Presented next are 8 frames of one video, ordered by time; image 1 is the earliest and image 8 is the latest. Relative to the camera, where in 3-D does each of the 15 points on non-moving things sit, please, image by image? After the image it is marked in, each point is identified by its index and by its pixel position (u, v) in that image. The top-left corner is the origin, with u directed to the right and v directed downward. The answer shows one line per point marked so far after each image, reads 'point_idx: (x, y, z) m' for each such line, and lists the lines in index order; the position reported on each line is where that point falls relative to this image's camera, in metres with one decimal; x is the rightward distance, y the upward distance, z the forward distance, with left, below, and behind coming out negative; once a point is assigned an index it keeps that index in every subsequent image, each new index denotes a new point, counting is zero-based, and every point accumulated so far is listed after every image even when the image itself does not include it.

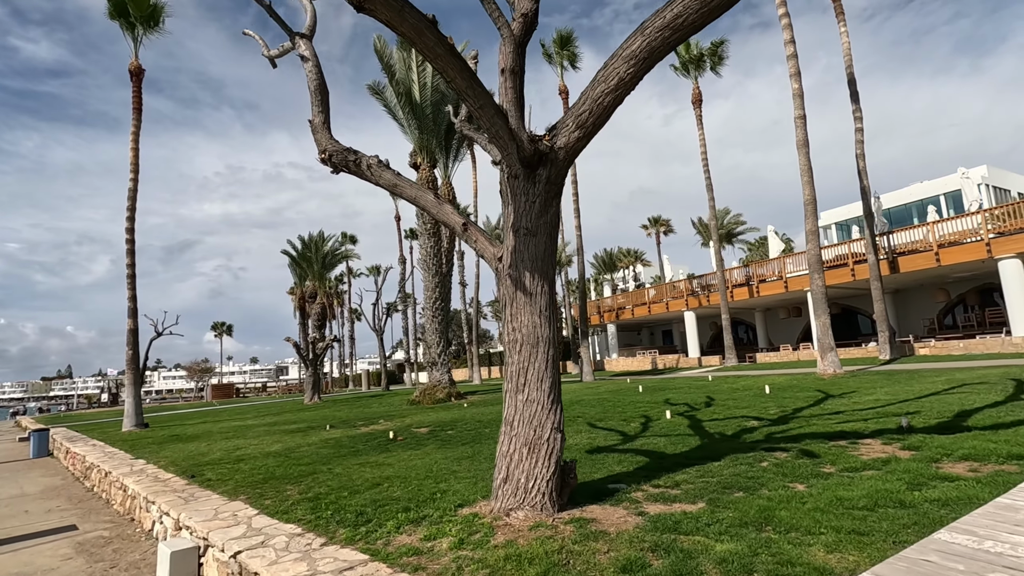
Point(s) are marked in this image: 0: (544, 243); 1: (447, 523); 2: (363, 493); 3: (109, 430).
0: (+0.3, +0.4, +4.8) m
1: (-0.6, -2.0, +4.6) m
2: (-1.7, -2.4, +6.1) m
3: (-14.1, -5.0, +18.8) m
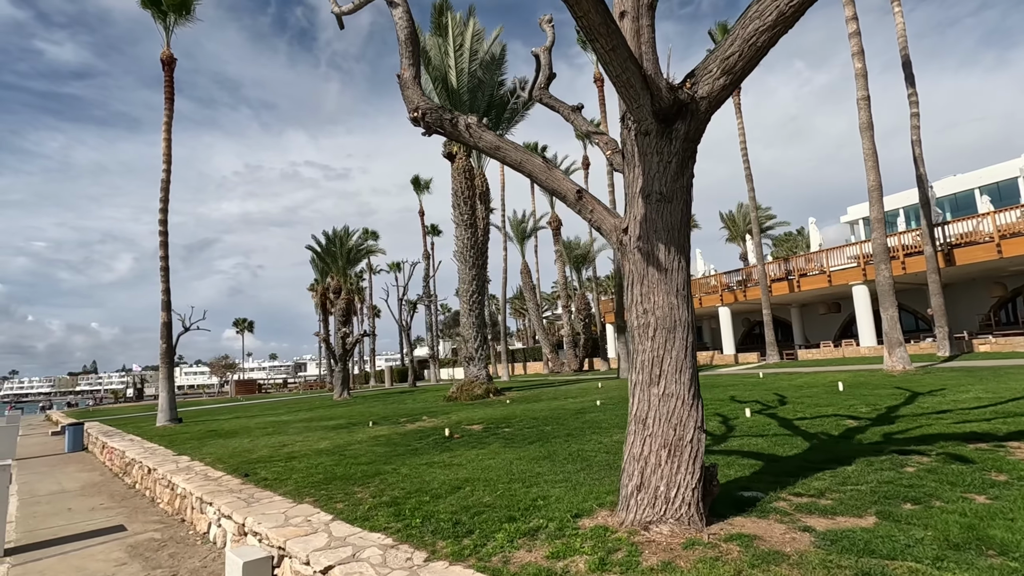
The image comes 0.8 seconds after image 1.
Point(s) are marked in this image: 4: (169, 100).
0: (+1.3, +0.6, +4.1) m
1: (+0.4, -1.8, +3.9) m
2: (-0.6, -2.2, +5.5) m
3: (-12.7, -4.7, +18.5) m
4: (-12.7, +6.9, +19.7) m
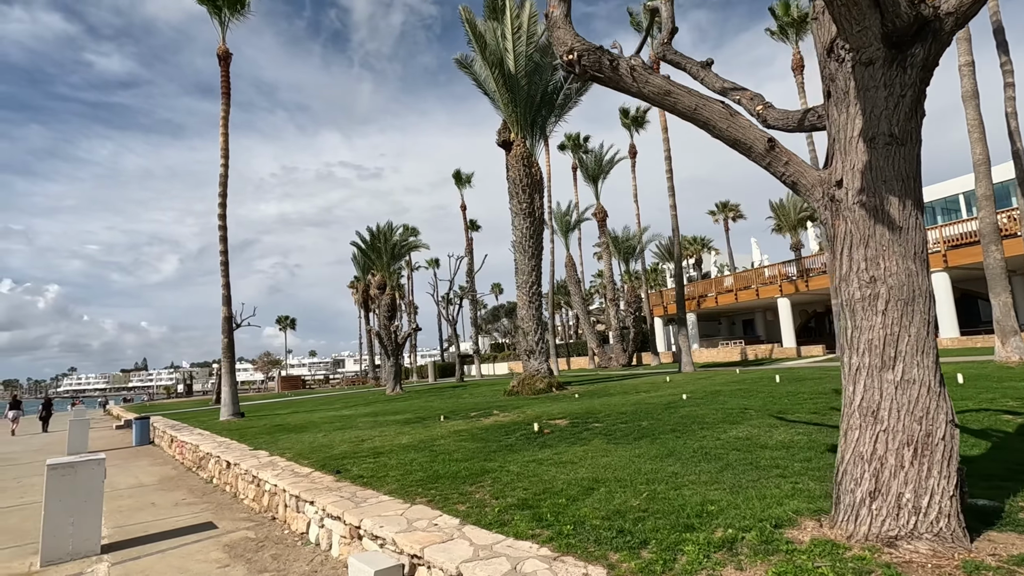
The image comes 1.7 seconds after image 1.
0: (+2.5, +0.8, +3.3) m
1: (+1.7, -1.6, +3.2) m
2: (+0.7, -1.9, +4.9) m
3: (-10.5, -4.5, +18.6) m
4: (-10.6, +7.1, +19.7) m
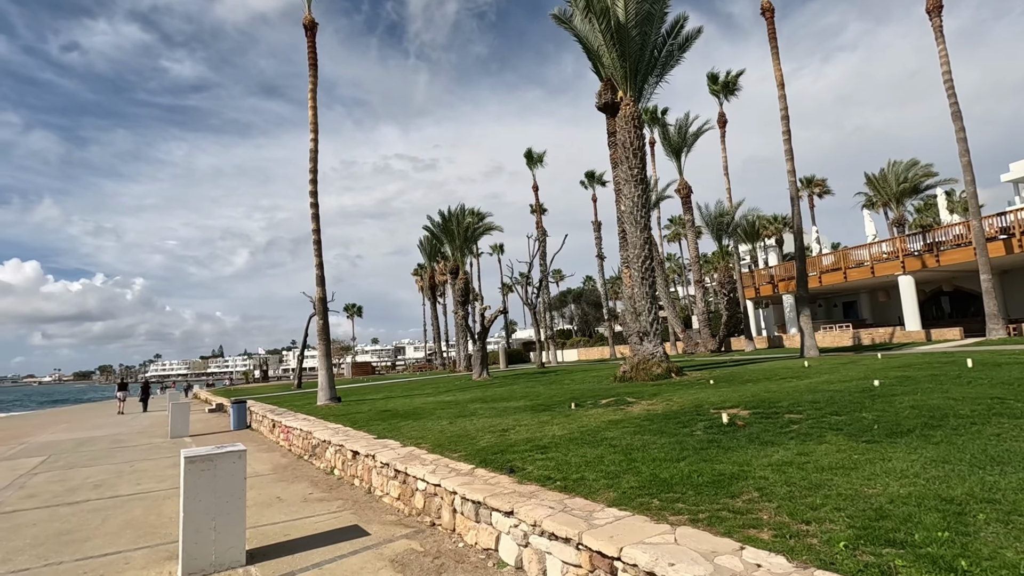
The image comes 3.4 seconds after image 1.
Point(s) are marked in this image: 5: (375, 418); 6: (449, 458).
0: (+4.4, +1.3, +1.4) m
1: (+3.6, -1.2, +1.4) m
2: (+2.8, -1.5, +3.1) m
3: (-6.9, -3.8, +18.0) m
4: (-7.0, +7.8, +18.8) m
5: (-3.1, -3.0, +12.2) m
6: (-0.8, -2.2, +7.0) m
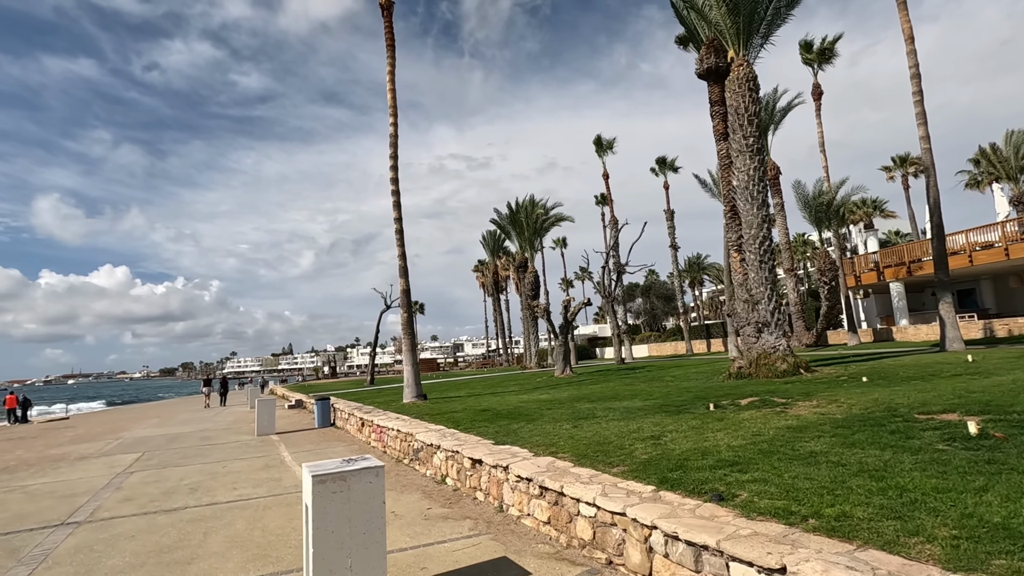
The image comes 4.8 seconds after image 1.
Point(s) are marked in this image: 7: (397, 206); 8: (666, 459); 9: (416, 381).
0: (+5.7, +1.6, -0.6) m
1: (+4.9, -0.8, -0.4) m
2: (+4.3, -1.2, +1.4) m
3: (-3.9, -3.6, +17.1) m
4: (-4.1, +8.1, +17.9) m
5: (-0.7, -2.7, +11.0) m
6: (+1.0, -2.0, +5.6) m
7: (-3.7, +2.6, +17.1) m
8: (+1.7, -1.9, +6.0) m
9: (-3.0, -2.9, +16.6) m
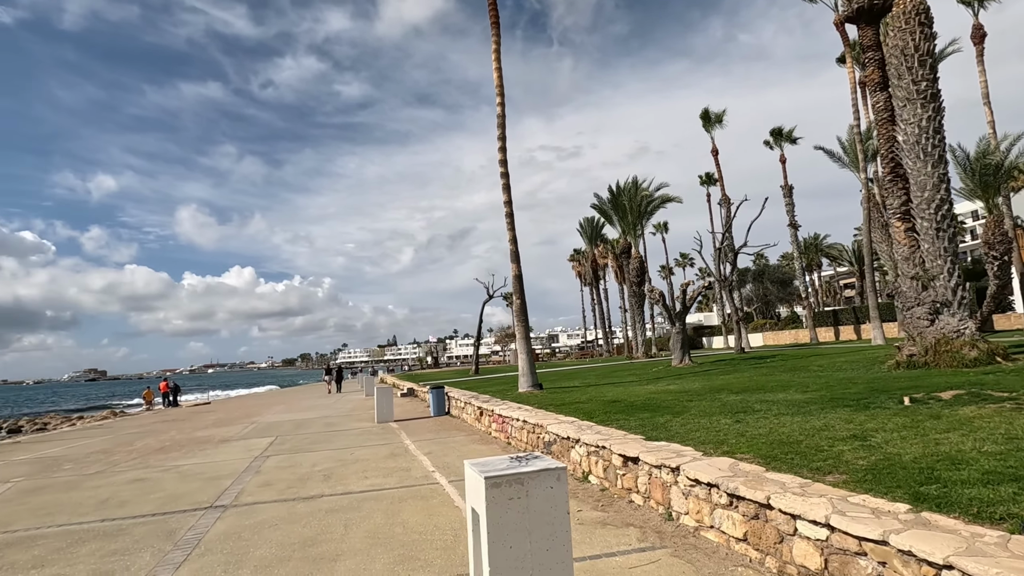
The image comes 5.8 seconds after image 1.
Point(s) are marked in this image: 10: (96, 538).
0: (+6.0, +1.9, -2.5) m
1: (+5.4, -0.5, -2.2) m
2: (+5.1, -0.8, -0.3) m
3: (-0.2, -3.1, +16.6) m
4: (-0.5, +8.5, +17.2) m
5: (+1.9, -2.3, +10.0) m
6: (+2.6, -1.6, +4.4) m
7: (-0.2, +3.0, +16.5) m
8: (+3.3, -1.6, +4.7) m
9: (+0.6, -2.4, +15.9) m
10: (-5.3, -3.2, +6.8) m
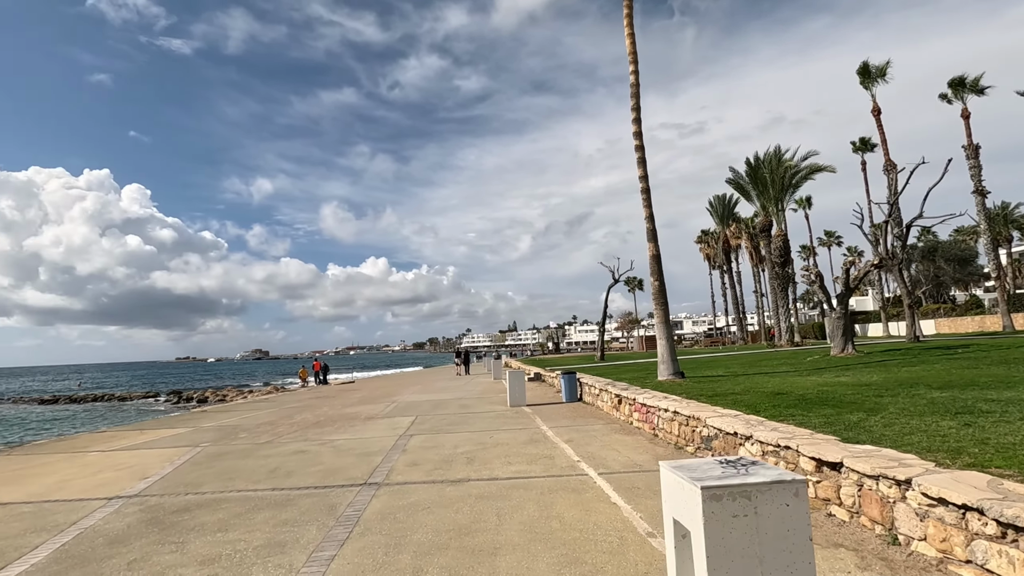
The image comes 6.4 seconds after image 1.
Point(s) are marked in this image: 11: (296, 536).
0: (+5.7, +2.0, -4.5) m
1: (+5.1, -0.4, -4.0) m
2: (+5.2, -0.7, -2.1) m
3: (+3.8, -2.6, +15.6) m
4: (+3.4, +9.1, +16.1) m
5: (+4.4, -1.9, +8.7) m
6: (+3.9, -1.4, +3.1) m
7: (+3.7, +3.6, +15.4) m
8: (+4.7, -1.3, +3.2) m
9: (+4.4, -1.9, +14.8) m
10: (-3.3, -2.9, +7.2) m
11: (-2.4, -2.8, +5.9) m
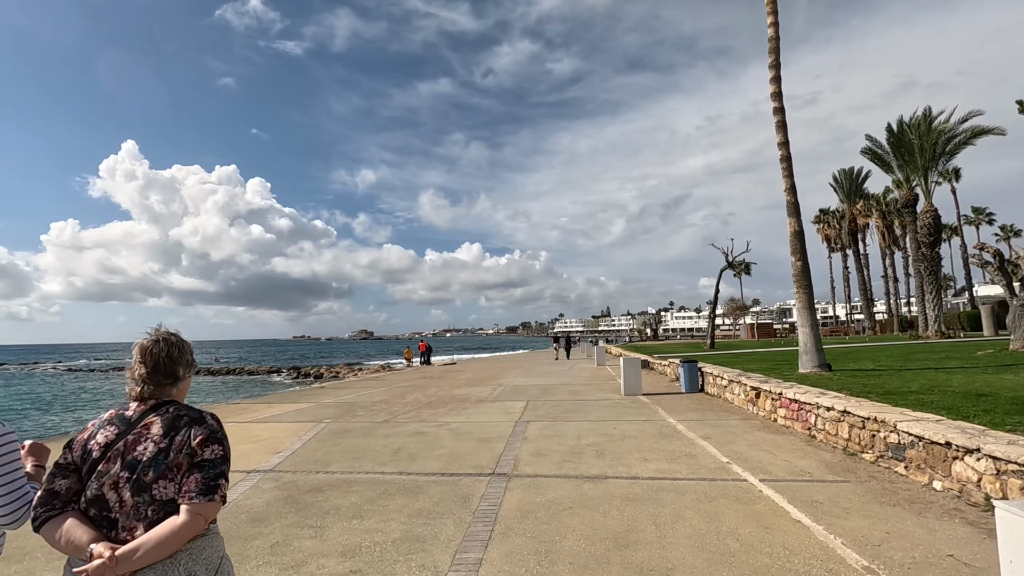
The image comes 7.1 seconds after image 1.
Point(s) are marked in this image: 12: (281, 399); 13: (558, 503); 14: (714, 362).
0: (+5.4, +1.9, -6.3) m
1: (+4.9, -0.5, -5.7) m
2: (+5.4, -0.7, -3.8) m
3: (+7.0, -2.1, +14.0) m
4: (+6.7, +9.6, +14.1) m
5: (+6.4, -1.6, +7.1) m
6: (+4.9, -1.2, +1.6) m
7: (+6.9, +4.1, +13.6) m
8: (+5.7, -1.2, +1.6) m
9: (+7.4, -1.4, +13.0) m
10: (-1.4, -2.6, +6.9) m
11: (-0.8, -2.5, +5.5) m
12: (-8.1, -3.9, +18.8) m
13: (+0.5, -2.5, +6.2) m
14: (+6.7, -2.5, +17.8) m
